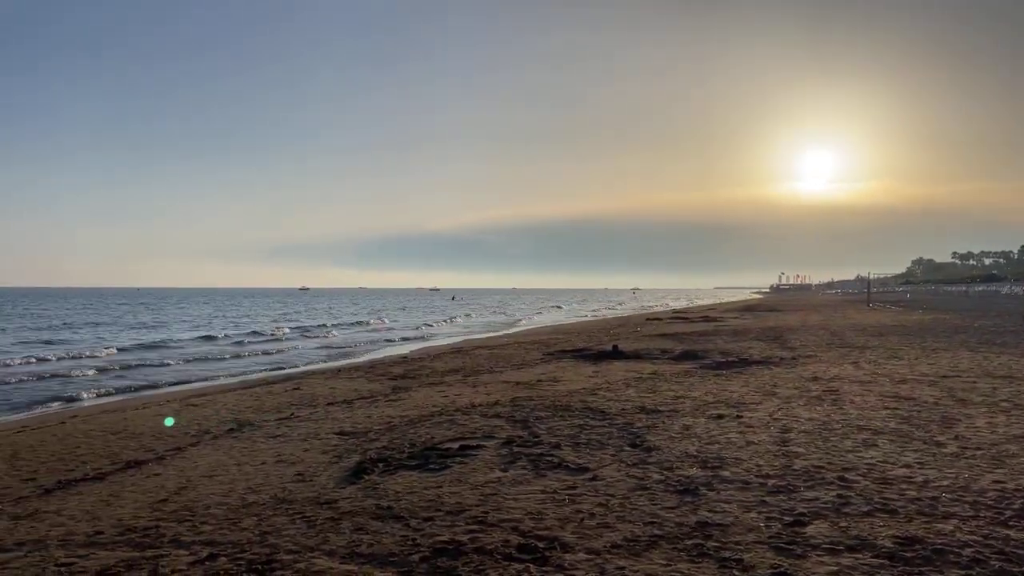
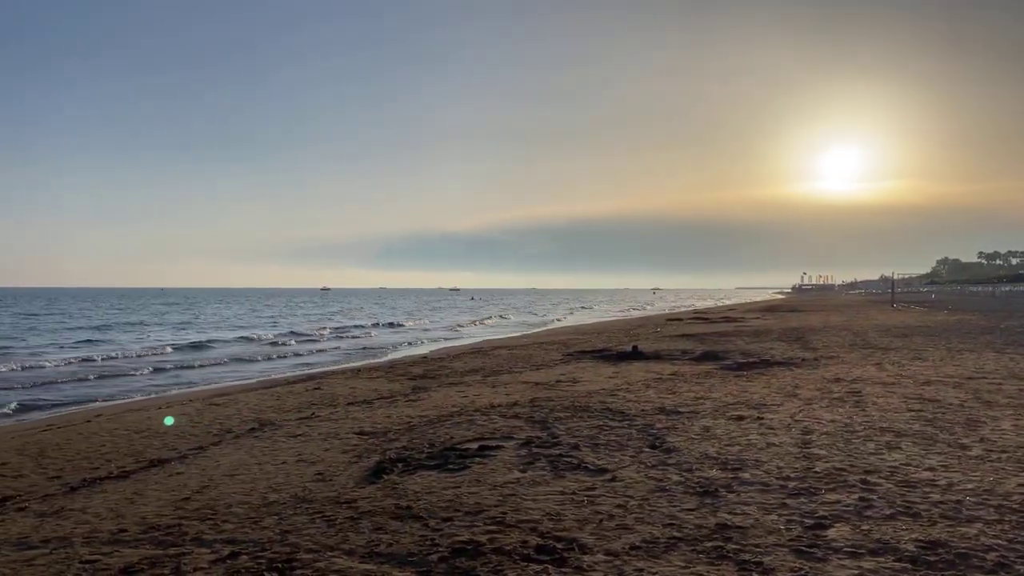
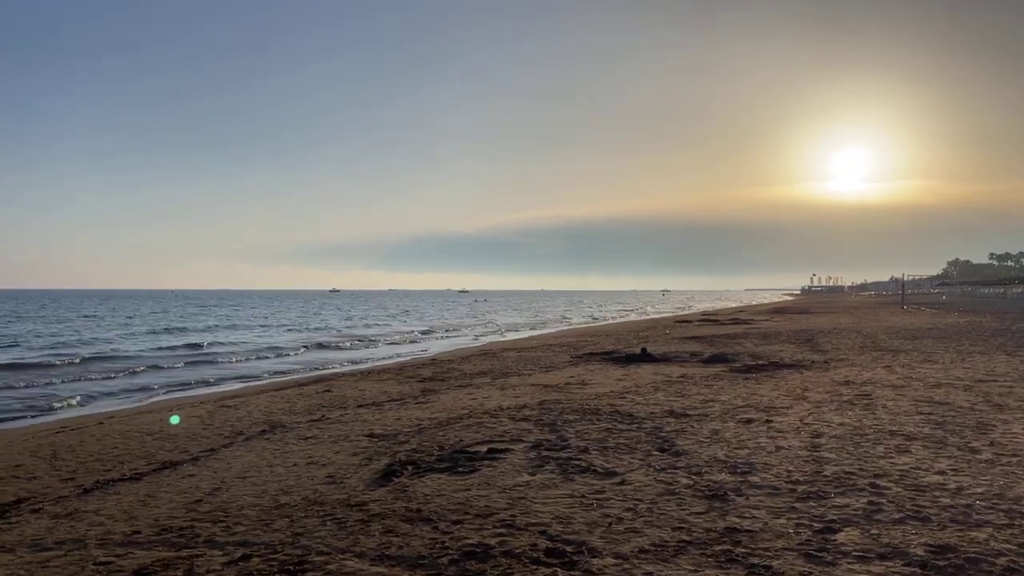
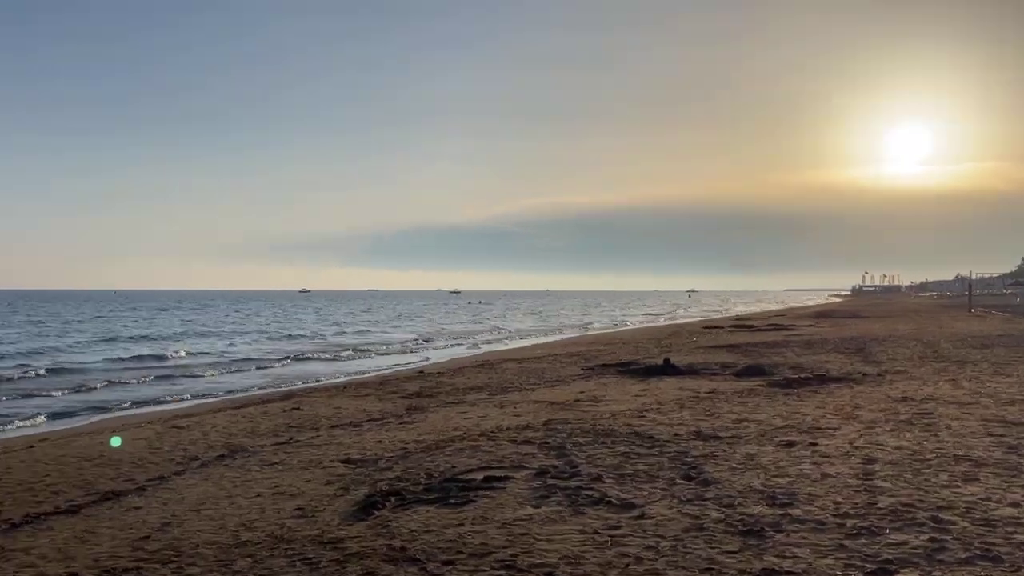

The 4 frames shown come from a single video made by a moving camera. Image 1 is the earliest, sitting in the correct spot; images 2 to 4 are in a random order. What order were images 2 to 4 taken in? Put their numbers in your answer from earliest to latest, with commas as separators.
2, 3, 4
